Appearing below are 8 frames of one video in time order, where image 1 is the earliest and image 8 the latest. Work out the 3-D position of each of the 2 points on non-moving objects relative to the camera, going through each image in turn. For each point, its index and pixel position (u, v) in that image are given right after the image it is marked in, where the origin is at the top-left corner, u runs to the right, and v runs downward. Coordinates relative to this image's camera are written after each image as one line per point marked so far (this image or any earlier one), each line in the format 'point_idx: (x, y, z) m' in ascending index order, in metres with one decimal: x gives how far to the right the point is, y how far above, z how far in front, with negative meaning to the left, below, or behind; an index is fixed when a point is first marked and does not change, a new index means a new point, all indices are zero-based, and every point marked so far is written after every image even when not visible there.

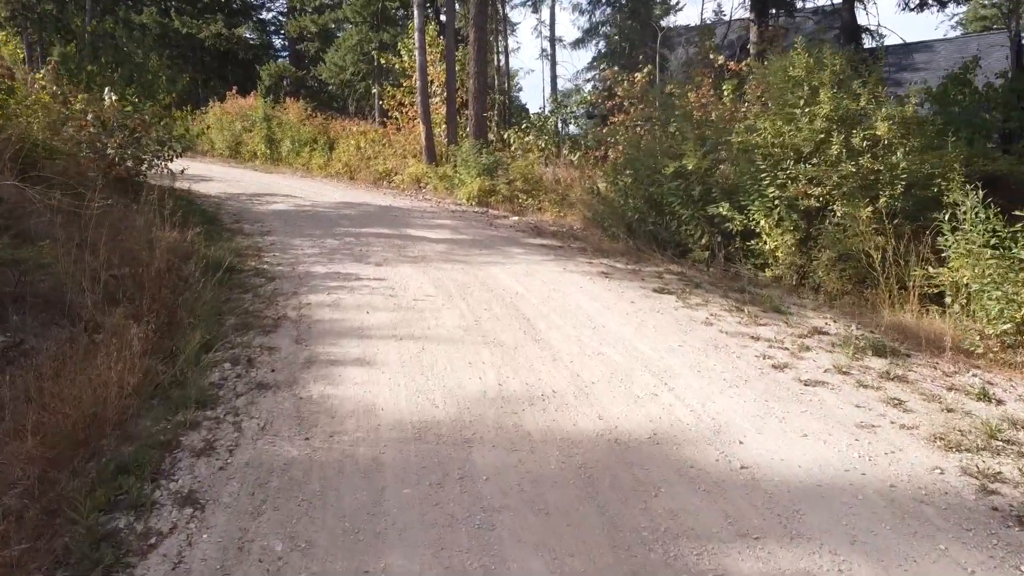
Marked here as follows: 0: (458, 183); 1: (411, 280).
0: (-1.1, +2.1, +16.0) m
1: (-1.0, +0.1, +8.4) m
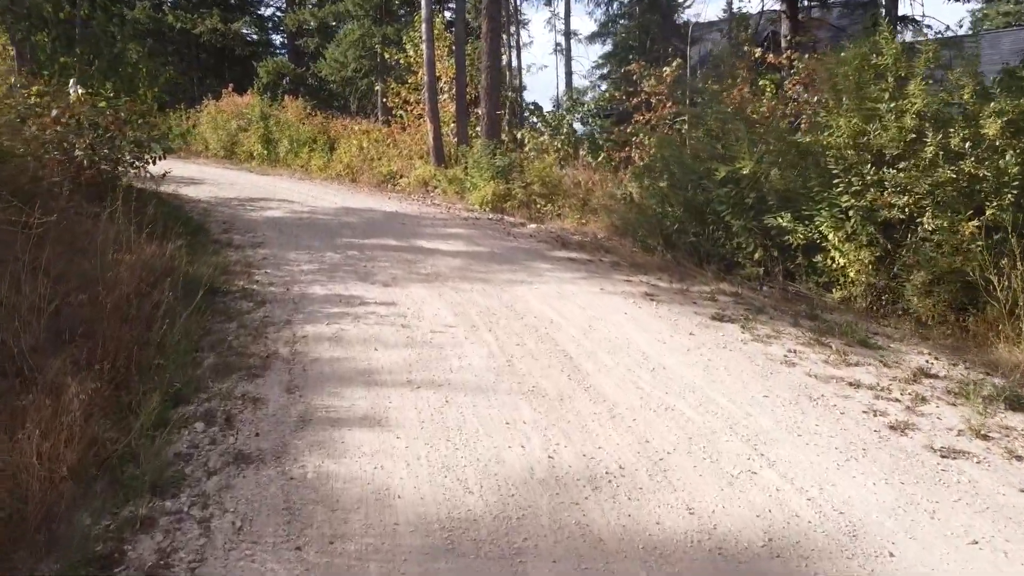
0: (-0.8, +1.9, +14.7) m
1: (-0.8, -0.2, +7.1) m
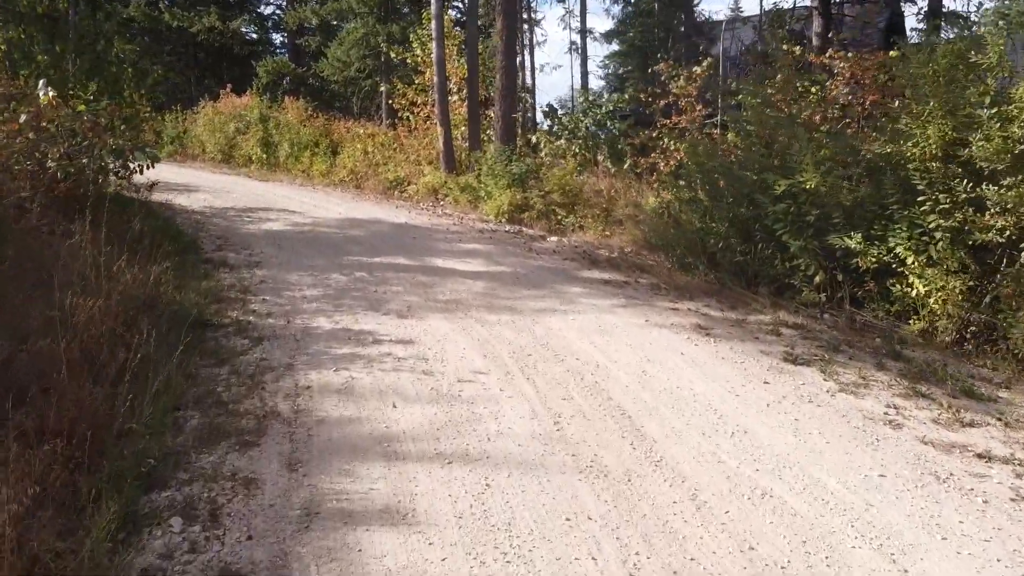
0: (-0.5, +1.6, +13.7) m
1: (-0.5, -0.4, +6.1) m
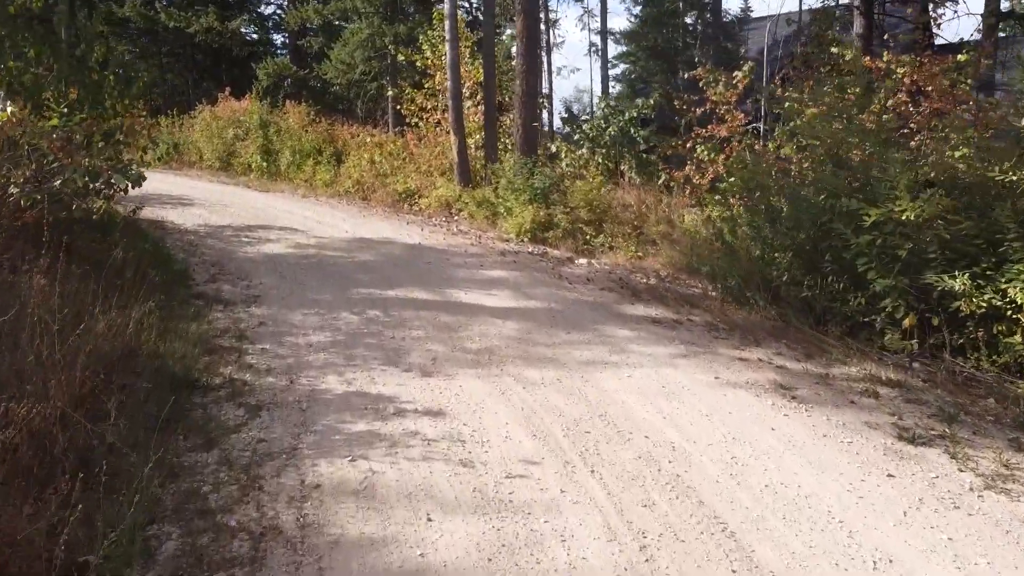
0: (-0.2, +1.2, +12.7) m
1: (-0.1, -0.8, +5.0) m
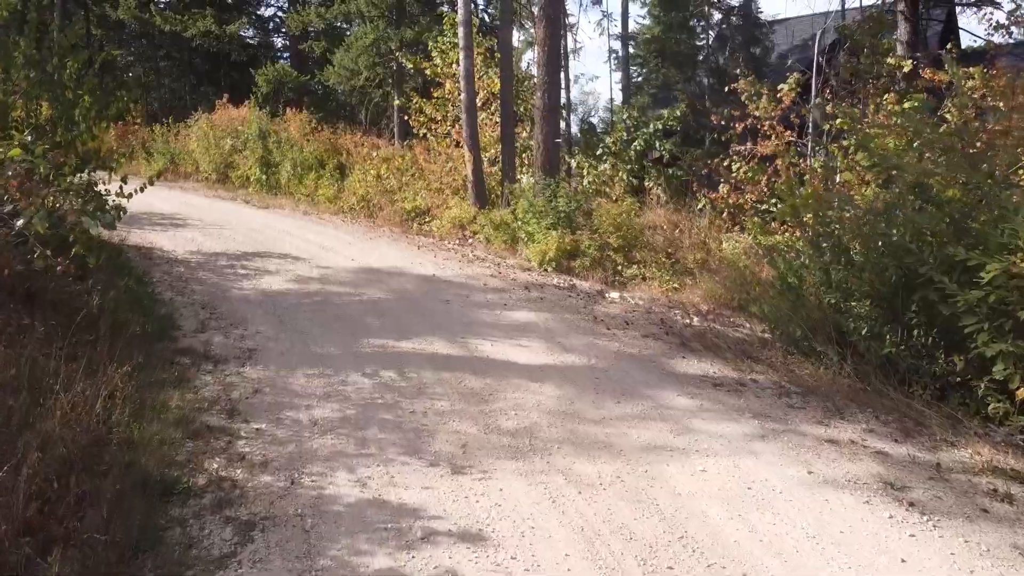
0: (+0.1, +0.8, +11.6) m
1: (+0.1, -1.3, +4.0) m
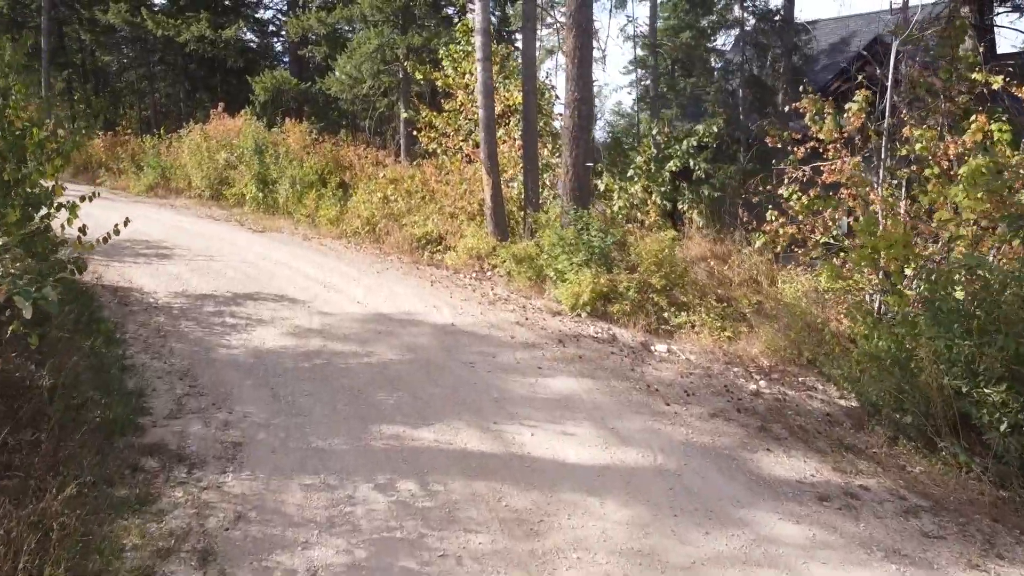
0: (+0.5, +0.2, +10.3) m
1: (+0.5, -1.8, +2.6) m
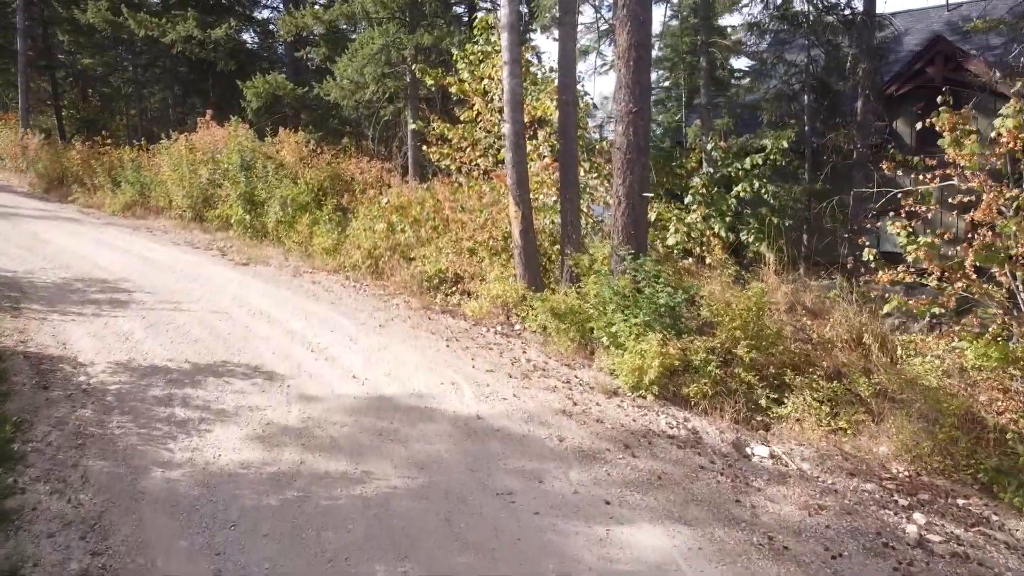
0: (+0.8, -0.4, +8.0) m
1: (+0.8, -2.4, +0.4) m
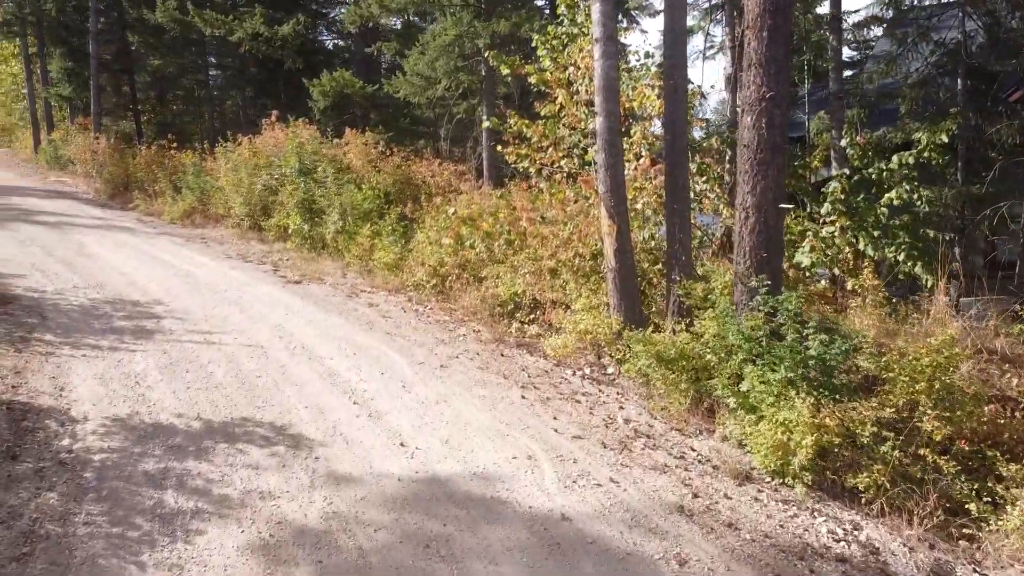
0: (+1.6, -0.8, +6.1) m
1: (+0.7, -2.8, -1.5) m
